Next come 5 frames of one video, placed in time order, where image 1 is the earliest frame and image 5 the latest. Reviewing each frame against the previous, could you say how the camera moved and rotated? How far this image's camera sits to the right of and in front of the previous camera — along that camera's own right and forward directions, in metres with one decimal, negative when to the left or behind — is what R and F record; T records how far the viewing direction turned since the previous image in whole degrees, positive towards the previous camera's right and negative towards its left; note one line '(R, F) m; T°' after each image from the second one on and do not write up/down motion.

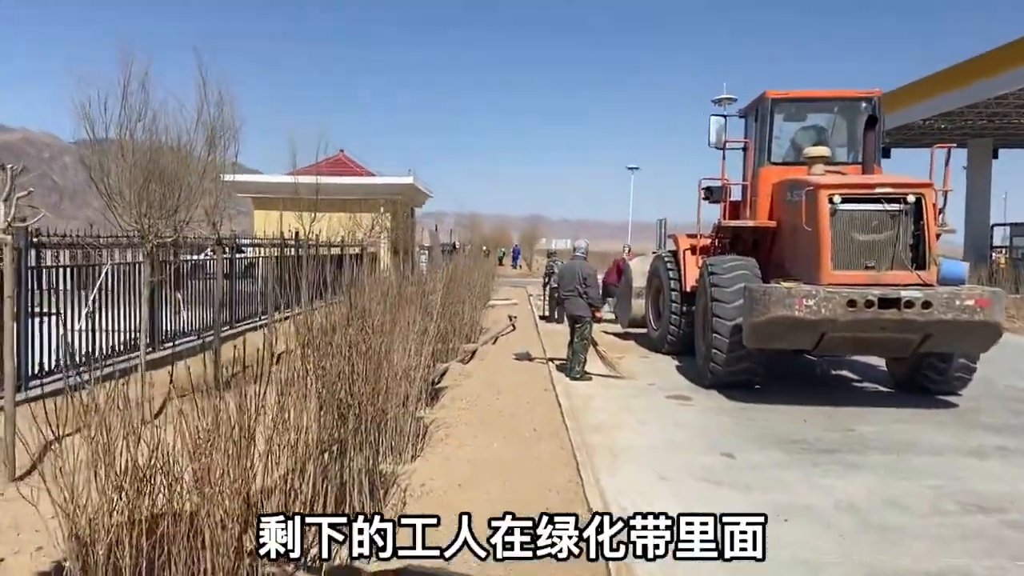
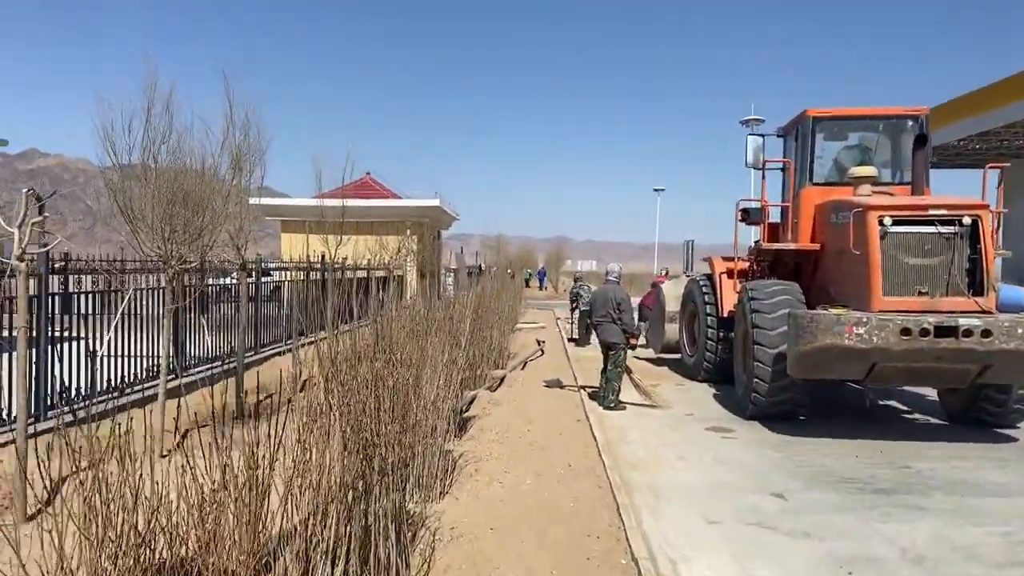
(-0.1, +0.3) m; -2°
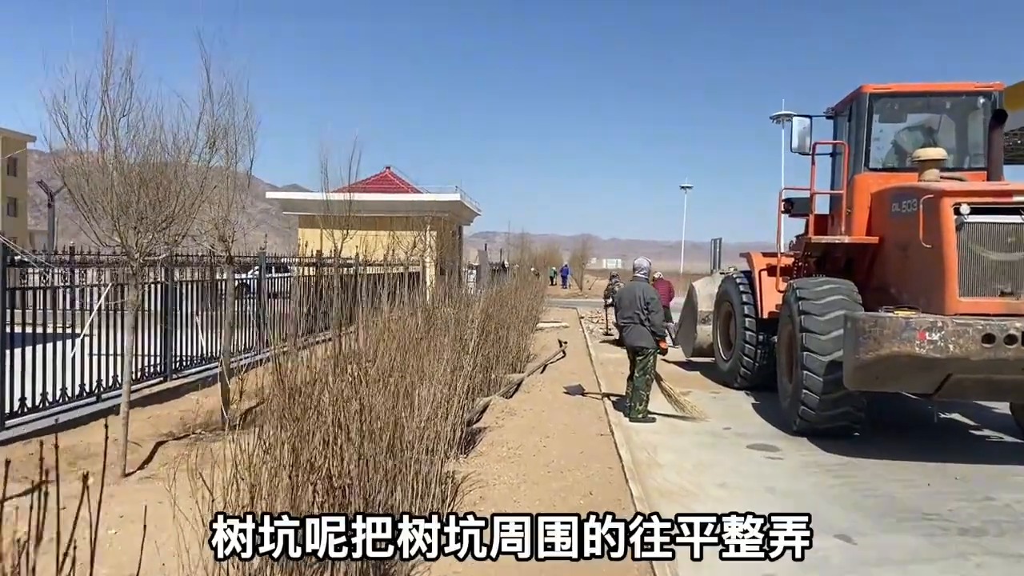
(+0.1, +0.9) m; -2°
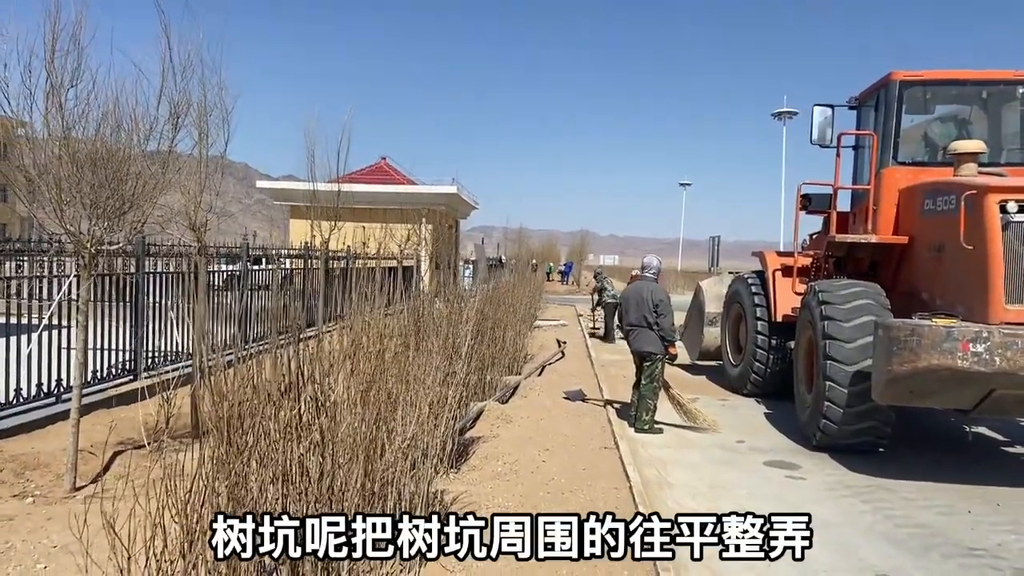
(0.0, +0.6) m; 0°
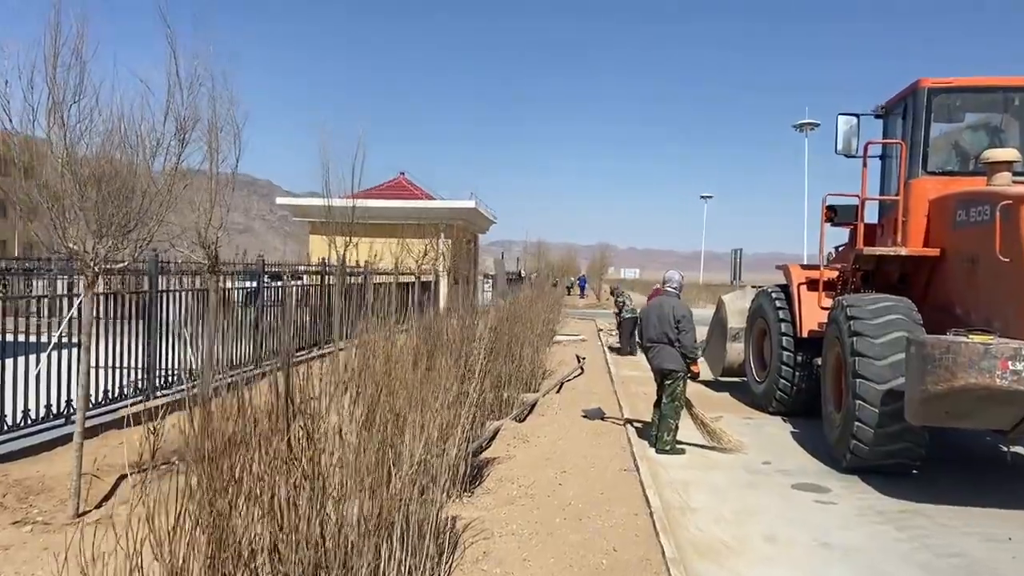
(0.0, +0.2) m; -1°
